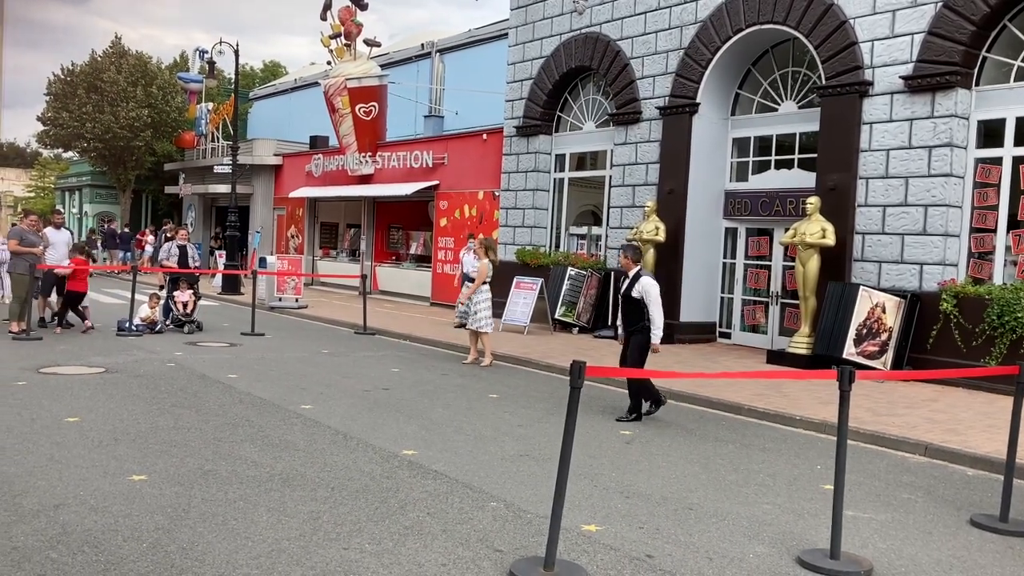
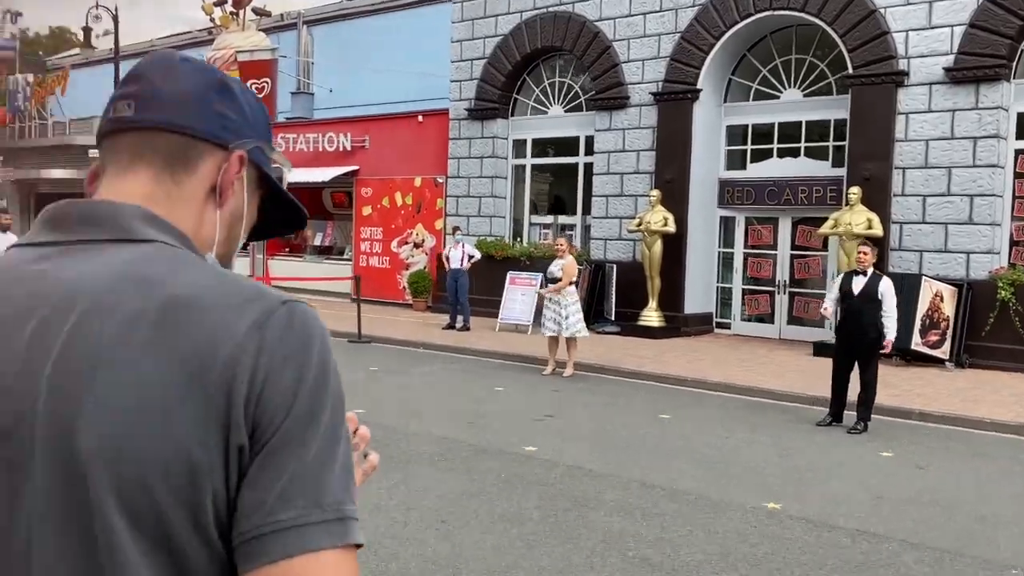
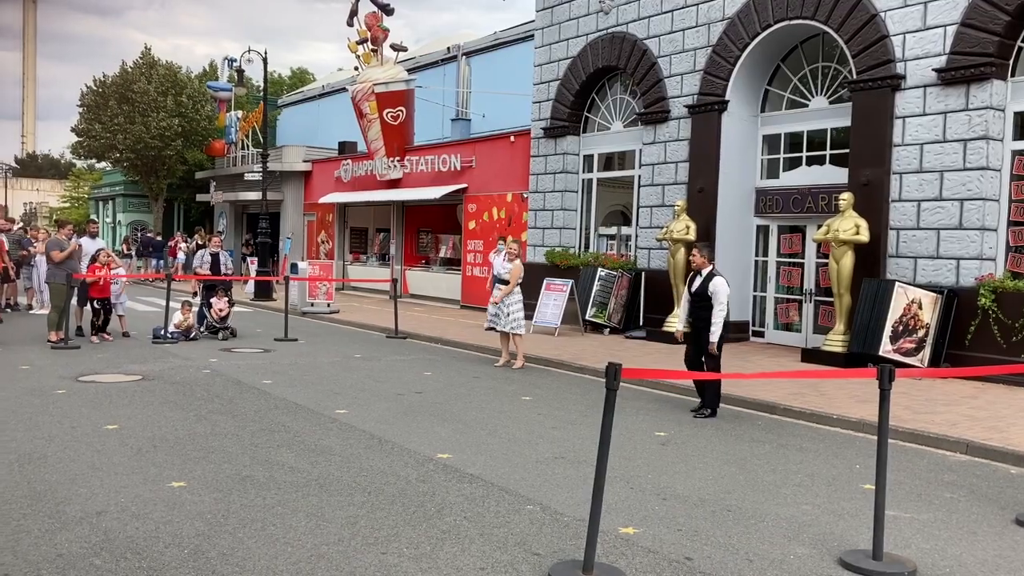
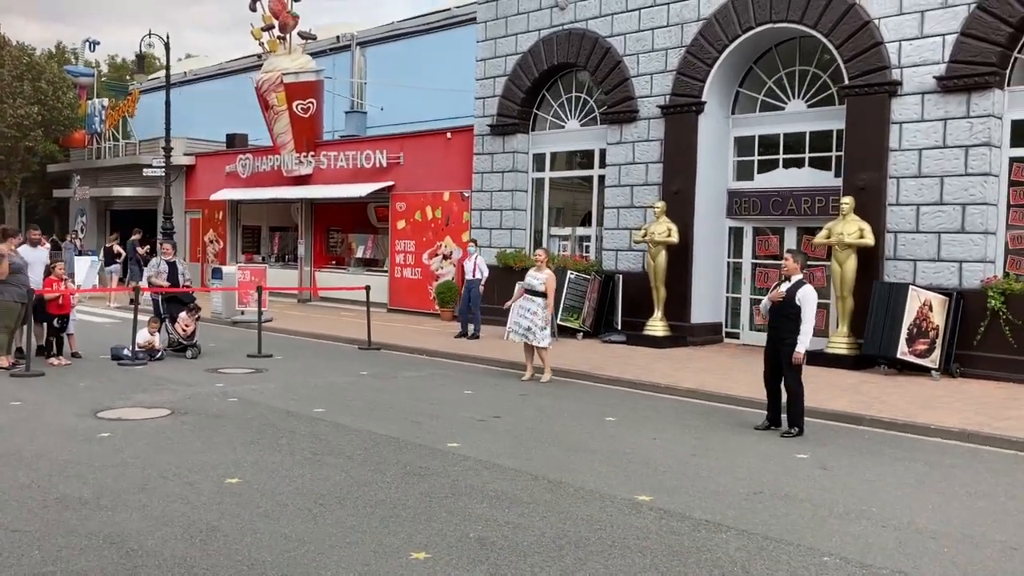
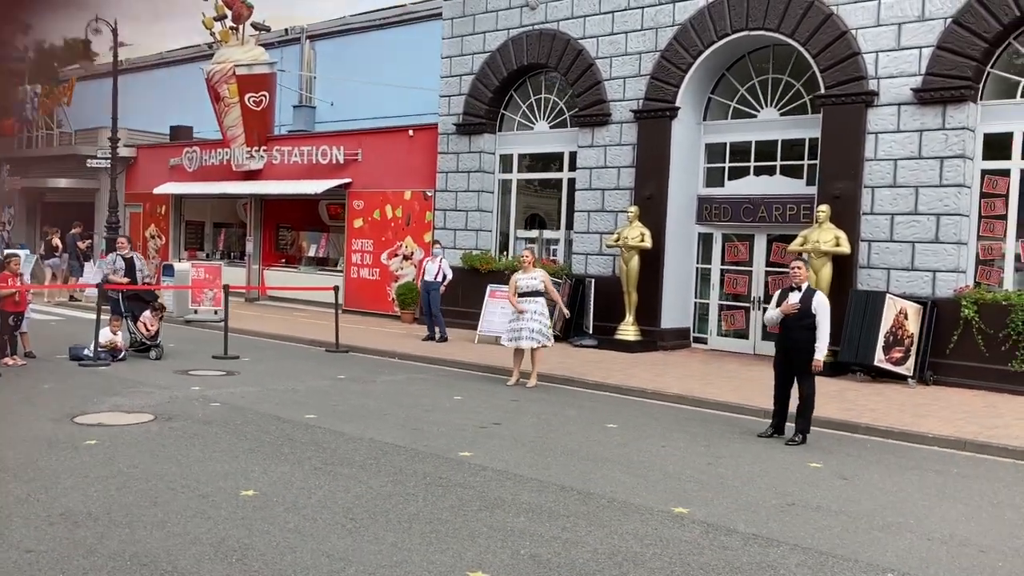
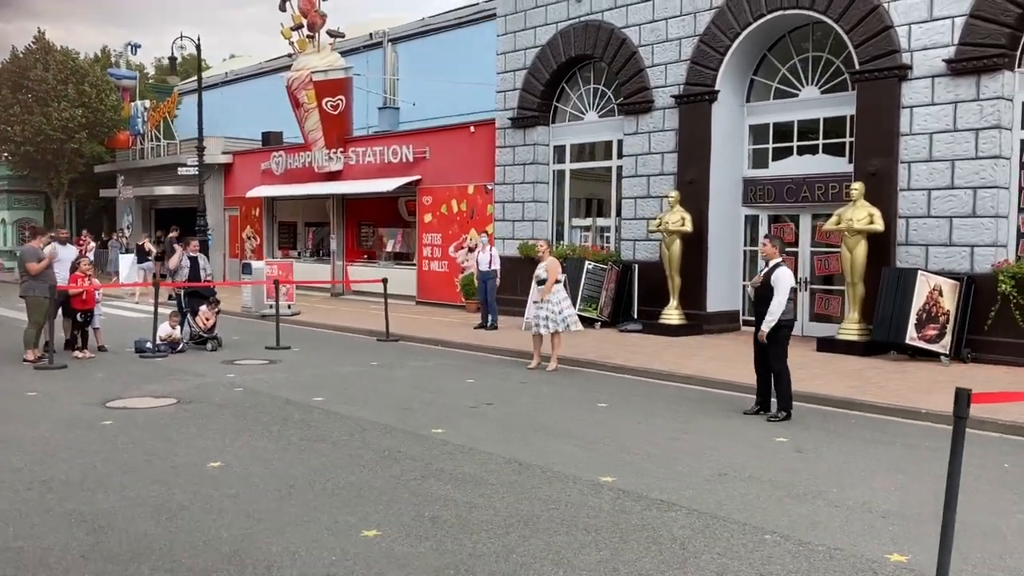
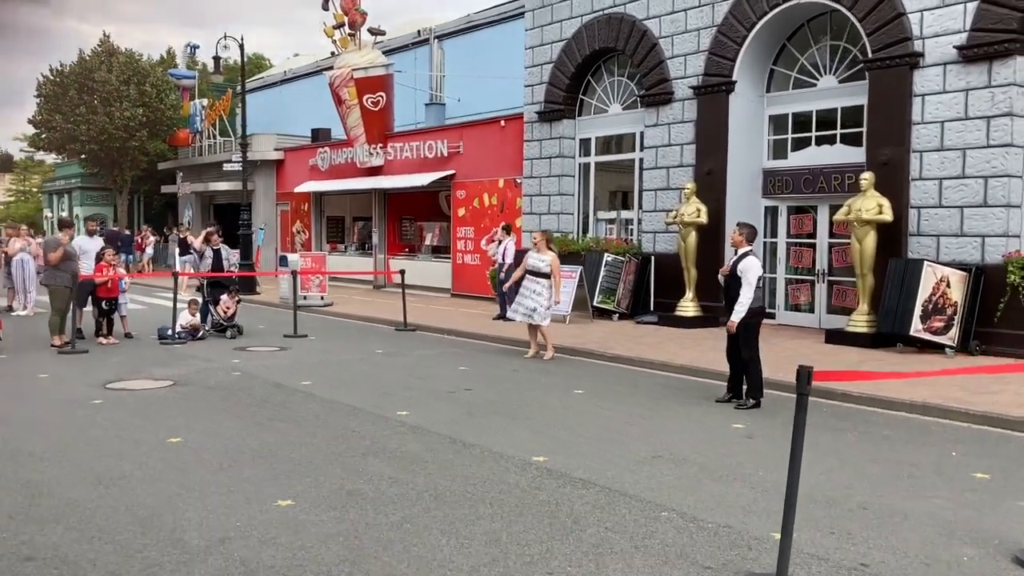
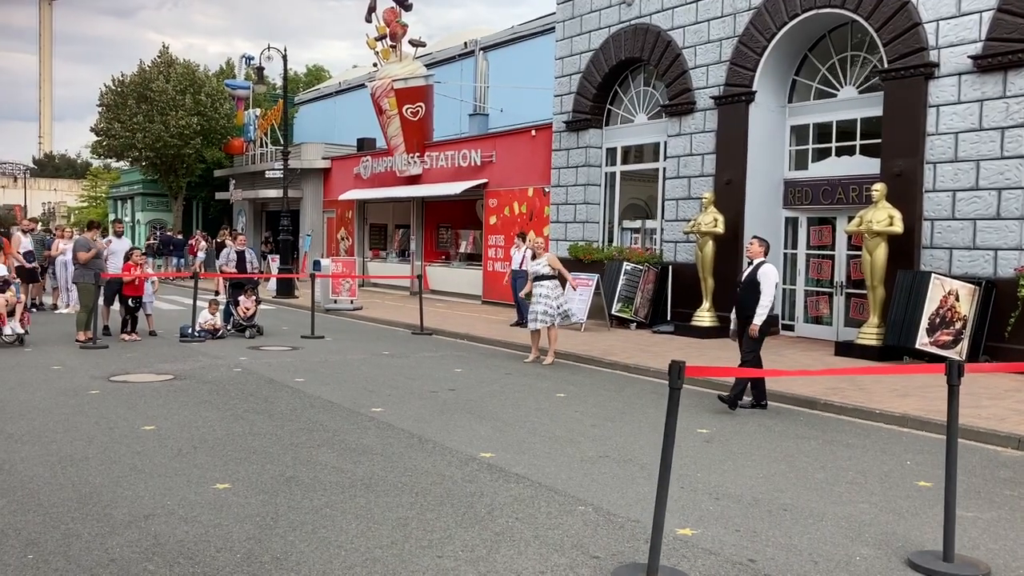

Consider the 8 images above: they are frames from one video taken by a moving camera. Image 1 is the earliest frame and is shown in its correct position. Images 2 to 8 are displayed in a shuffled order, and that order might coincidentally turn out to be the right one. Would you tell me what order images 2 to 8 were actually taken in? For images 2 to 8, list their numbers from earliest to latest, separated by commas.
3, 8, 7, 6, 4, 5, 2
